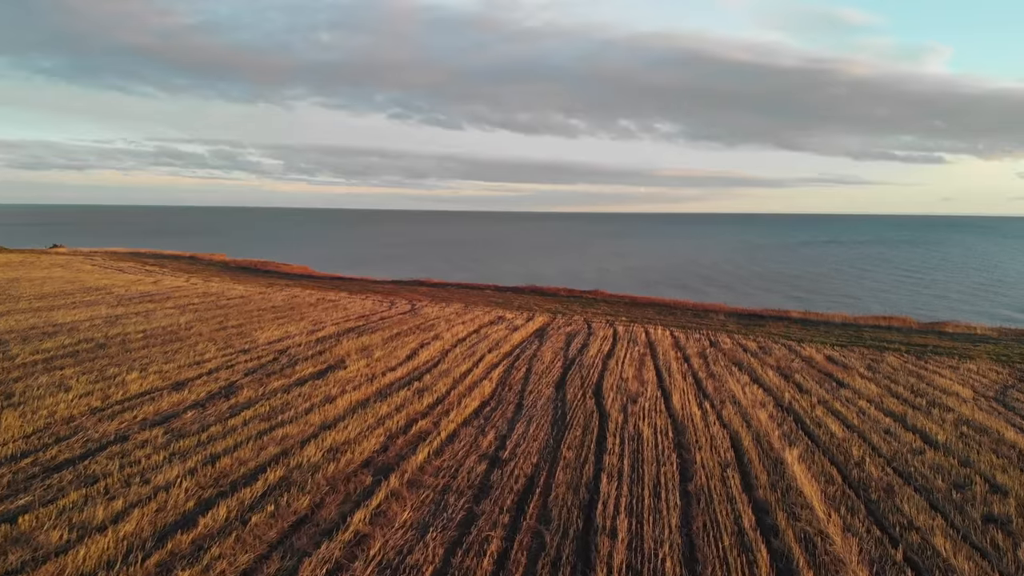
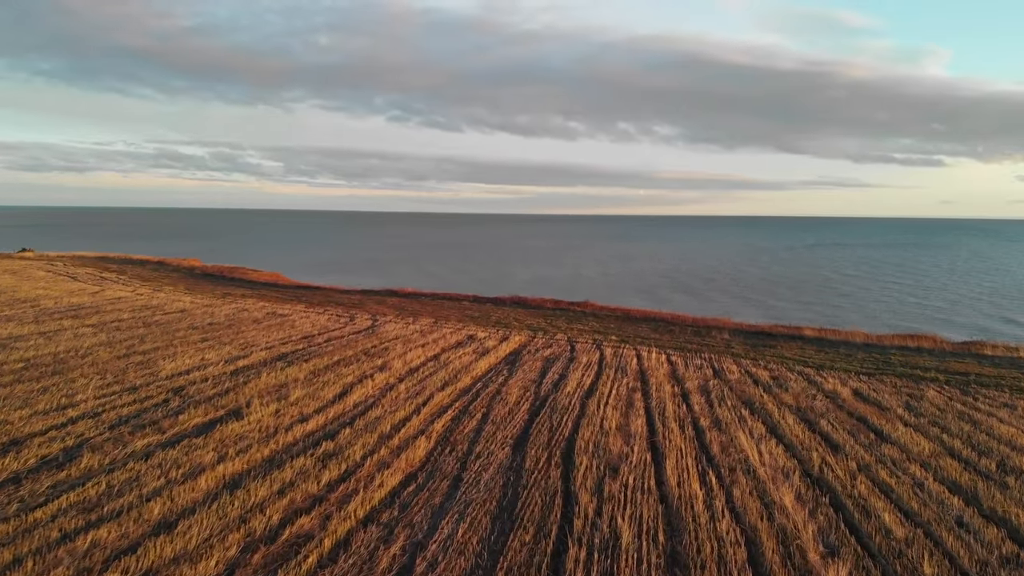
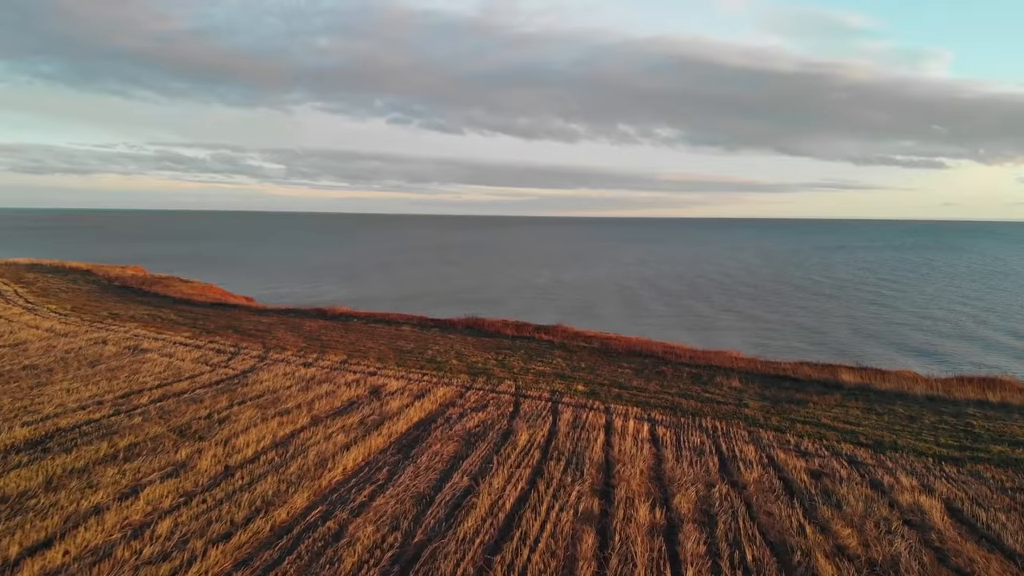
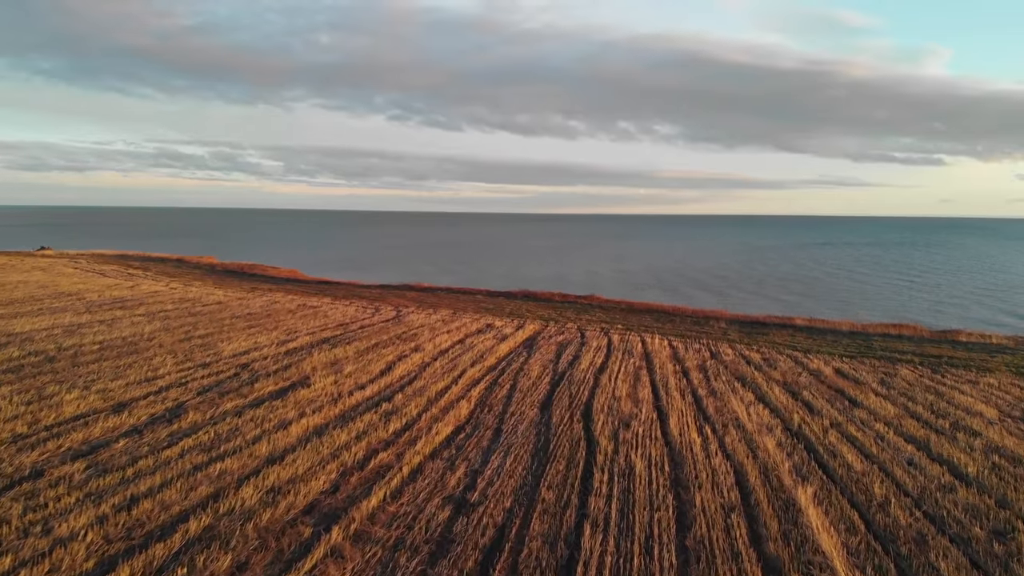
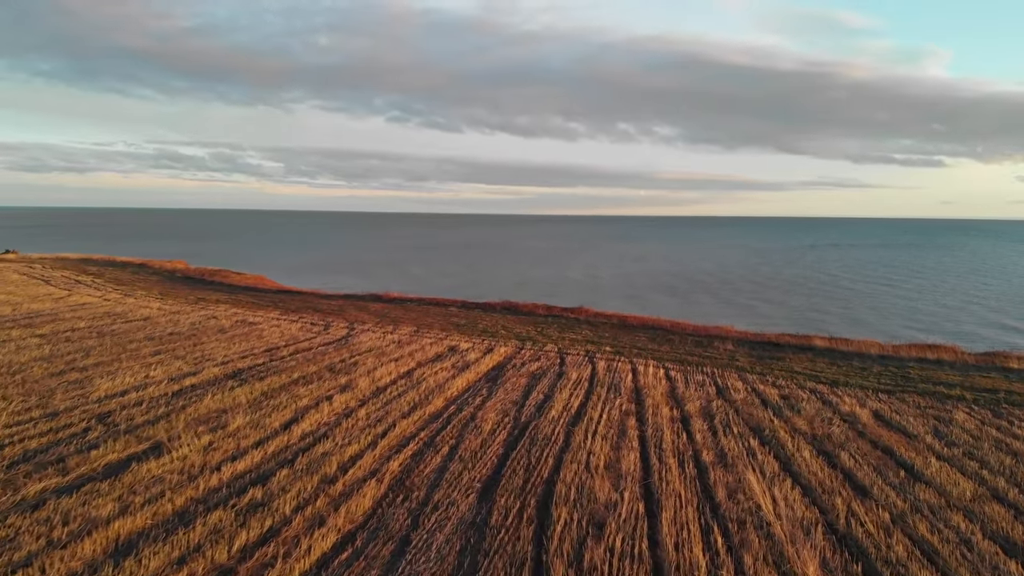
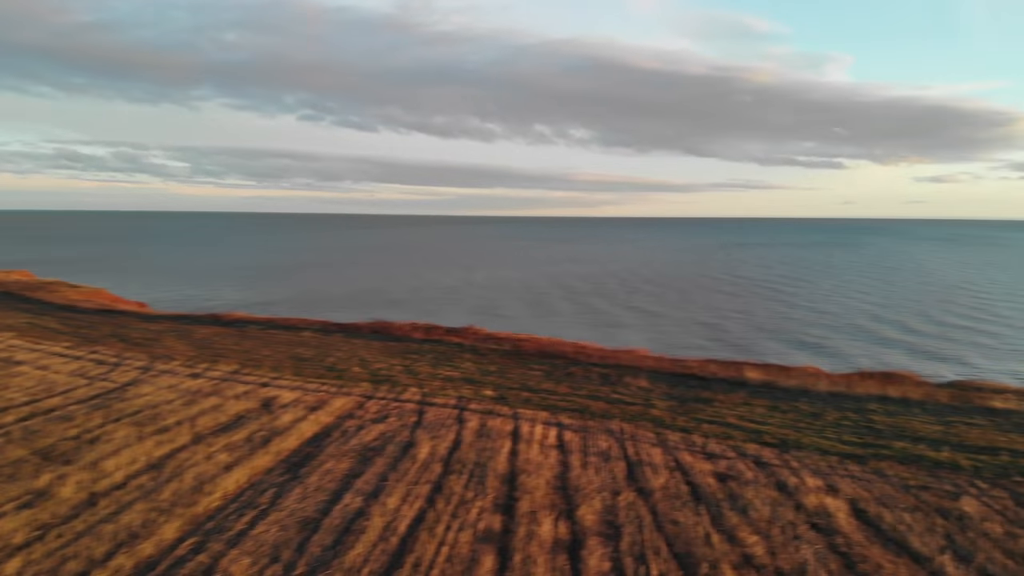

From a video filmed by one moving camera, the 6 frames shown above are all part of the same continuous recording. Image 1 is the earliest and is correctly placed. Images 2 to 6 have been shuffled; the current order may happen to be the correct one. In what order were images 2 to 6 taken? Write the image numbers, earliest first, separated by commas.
4, 2, 5, 3, 6
